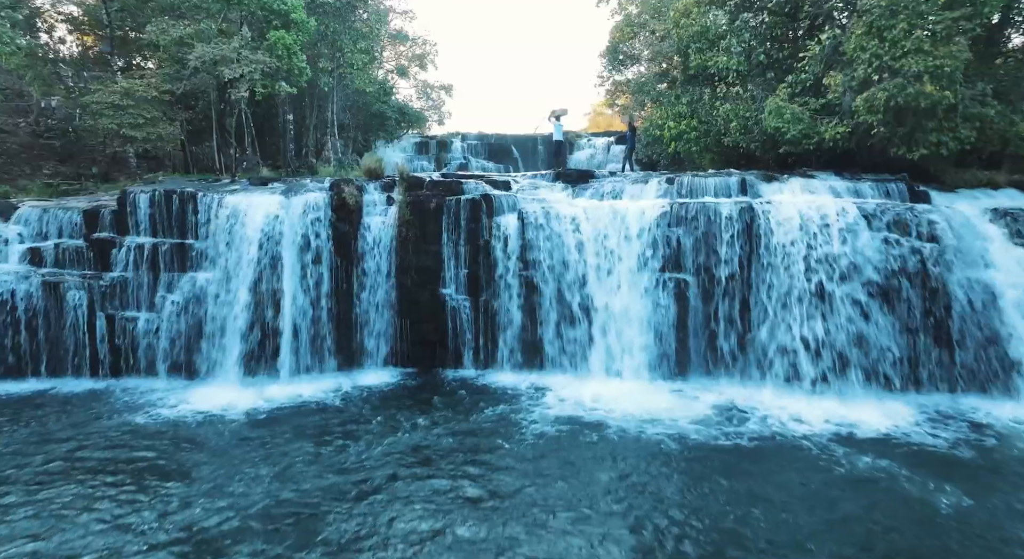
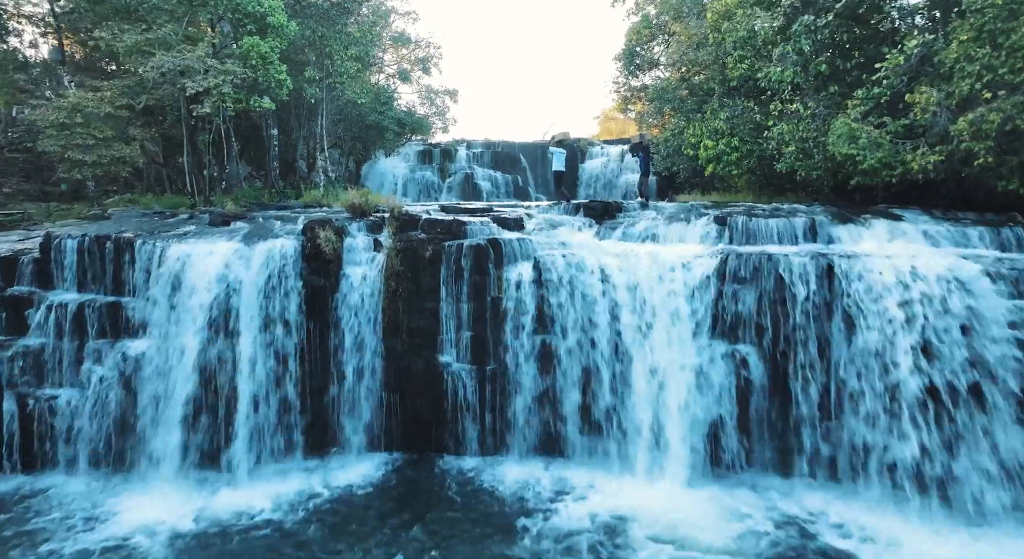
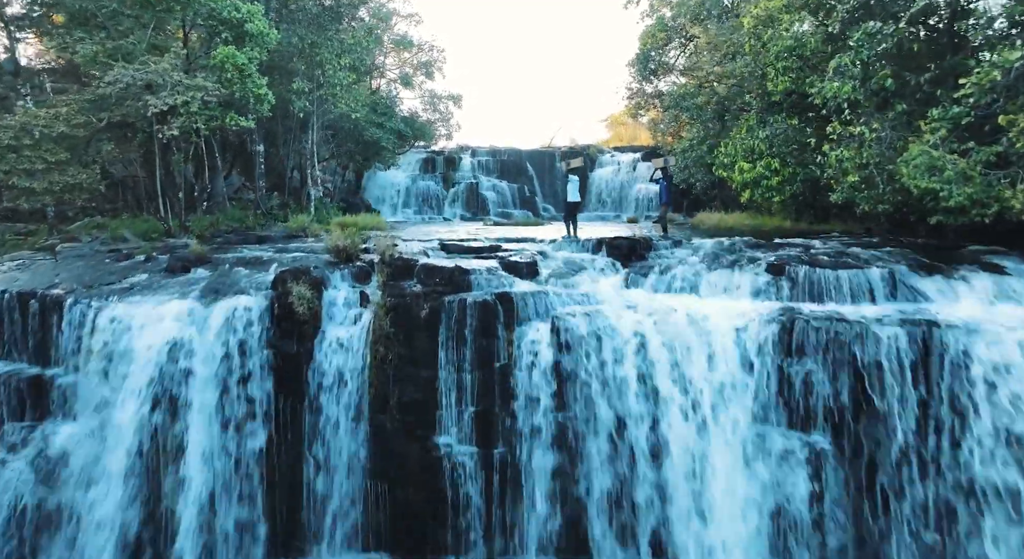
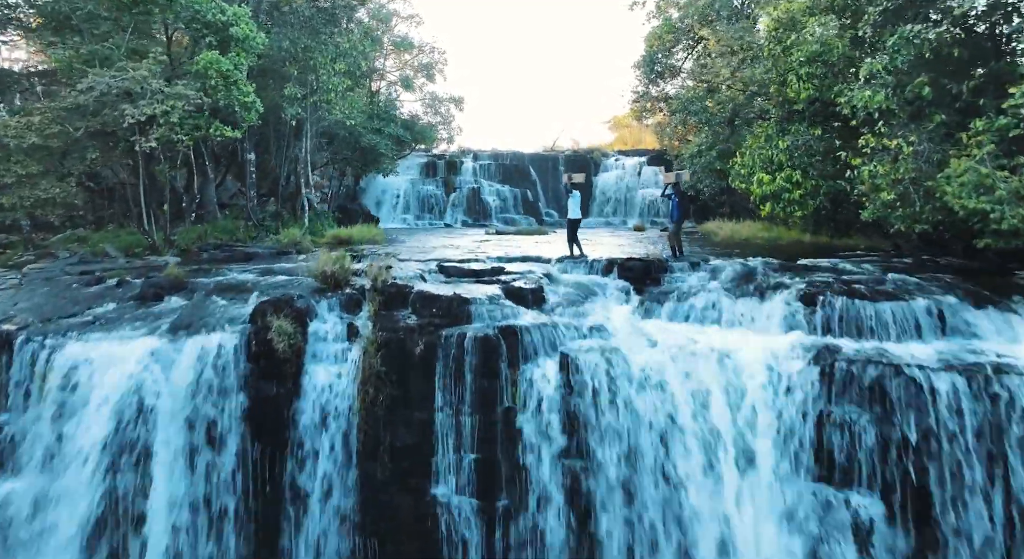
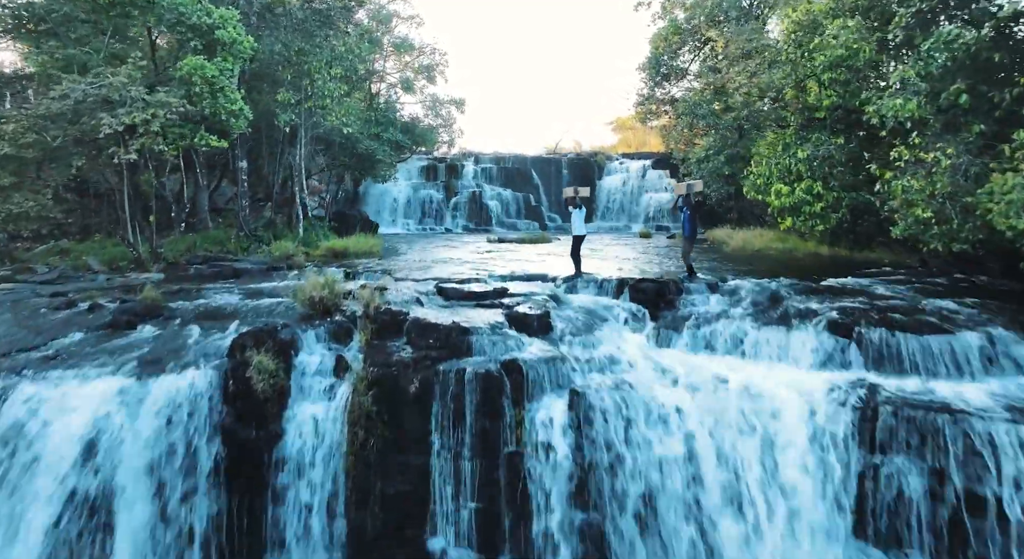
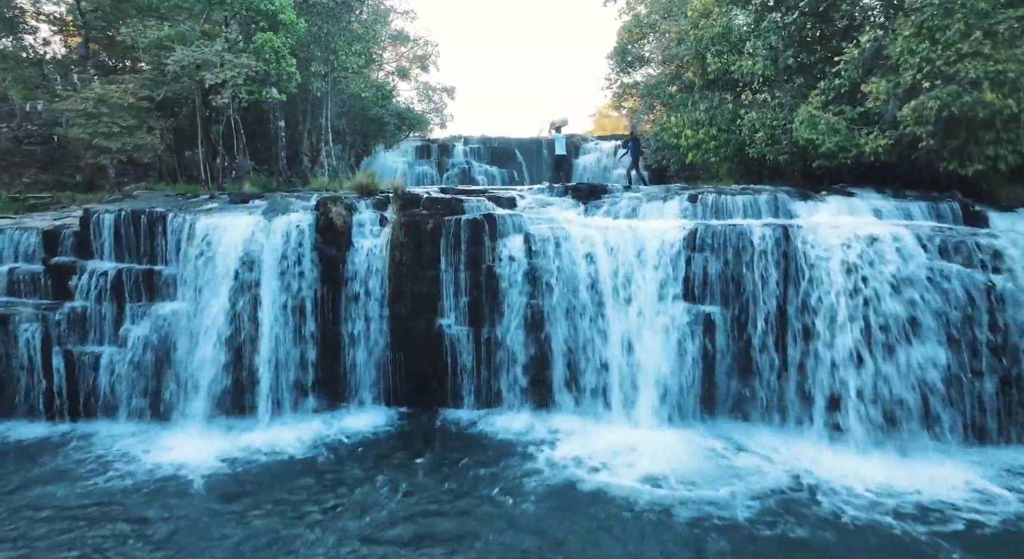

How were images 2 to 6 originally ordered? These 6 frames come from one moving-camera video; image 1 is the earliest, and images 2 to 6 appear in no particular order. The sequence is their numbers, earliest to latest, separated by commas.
6, 2, 3, 4, 5
